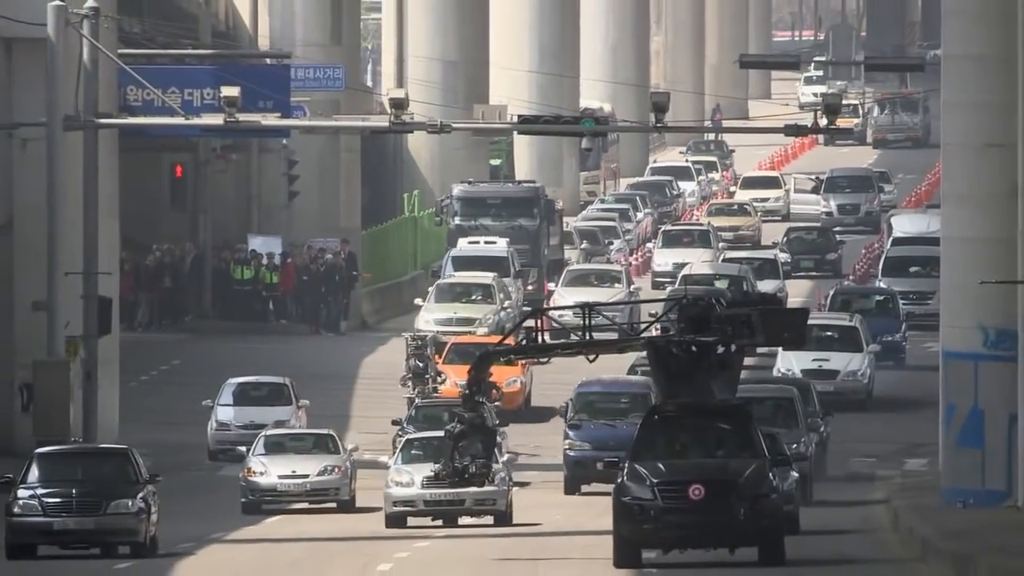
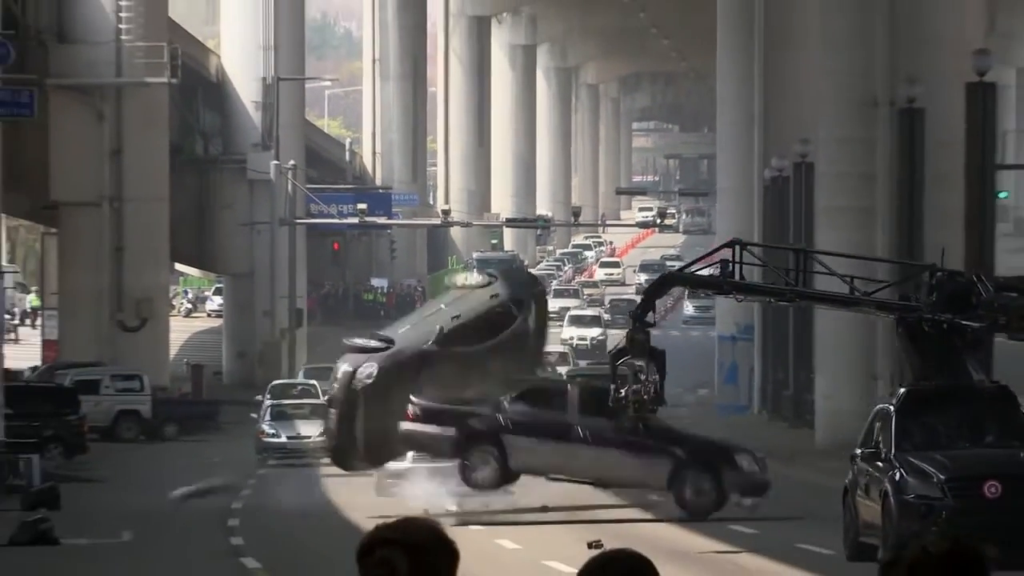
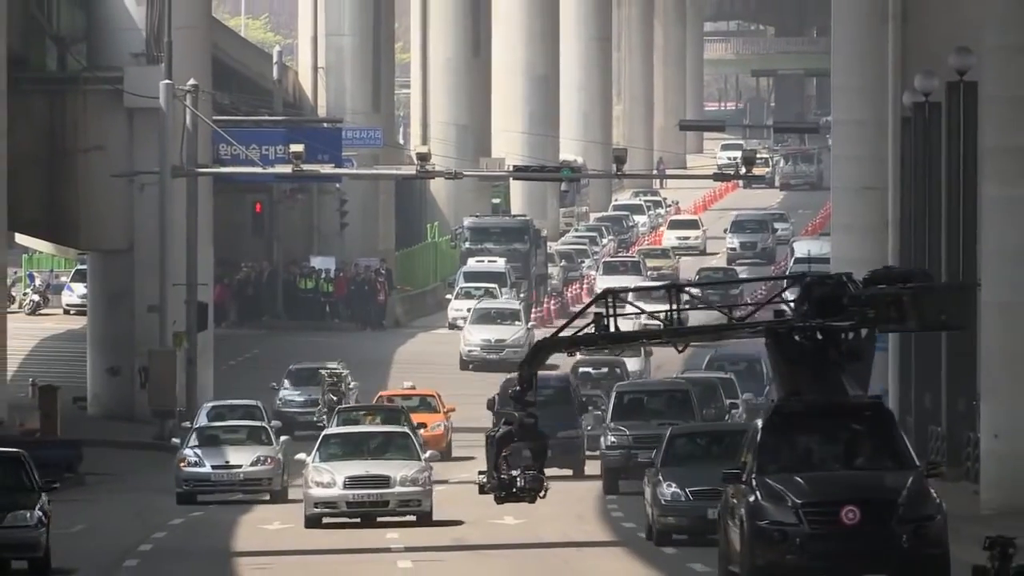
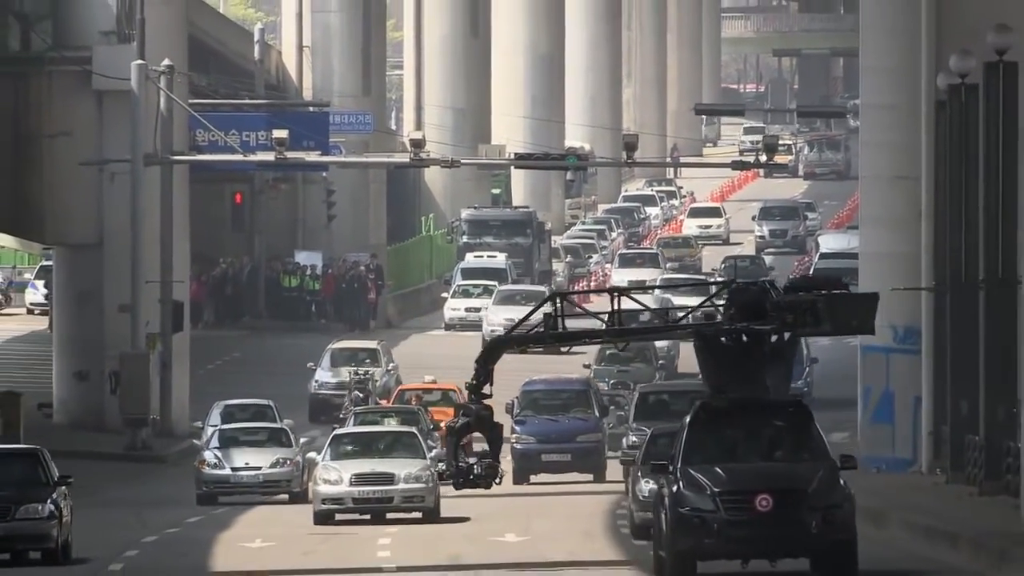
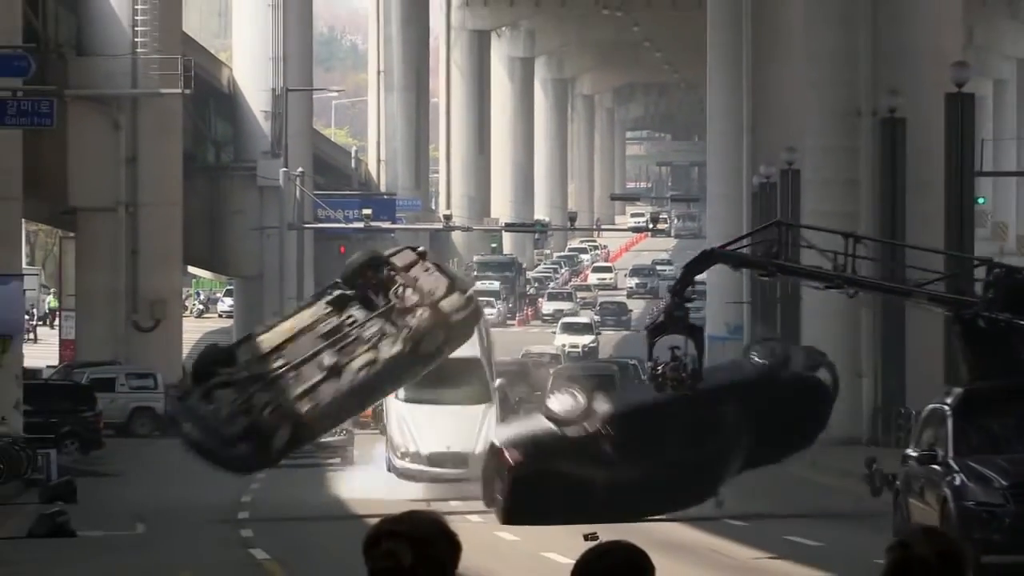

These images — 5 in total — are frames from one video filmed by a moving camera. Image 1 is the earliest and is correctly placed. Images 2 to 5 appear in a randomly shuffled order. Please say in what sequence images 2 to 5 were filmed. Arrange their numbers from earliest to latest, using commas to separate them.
4, 3, 2, 5
